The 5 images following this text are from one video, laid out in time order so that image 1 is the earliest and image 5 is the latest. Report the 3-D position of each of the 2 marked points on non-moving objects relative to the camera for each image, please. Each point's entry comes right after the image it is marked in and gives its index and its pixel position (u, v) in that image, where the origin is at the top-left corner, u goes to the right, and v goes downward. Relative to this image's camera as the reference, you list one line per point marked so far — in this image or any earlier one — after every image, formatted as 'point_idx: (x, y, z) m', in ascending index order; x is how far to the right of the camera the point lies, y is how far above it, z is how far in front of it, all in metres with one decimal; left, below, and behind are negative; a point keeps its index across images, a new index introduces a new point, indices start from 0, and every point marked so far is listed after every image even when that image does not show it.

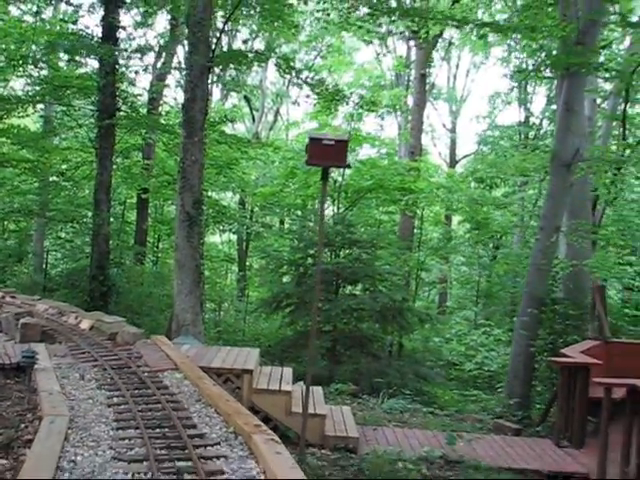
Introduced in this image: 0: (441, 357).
0: (+2.1, -2.0, +17.1) m
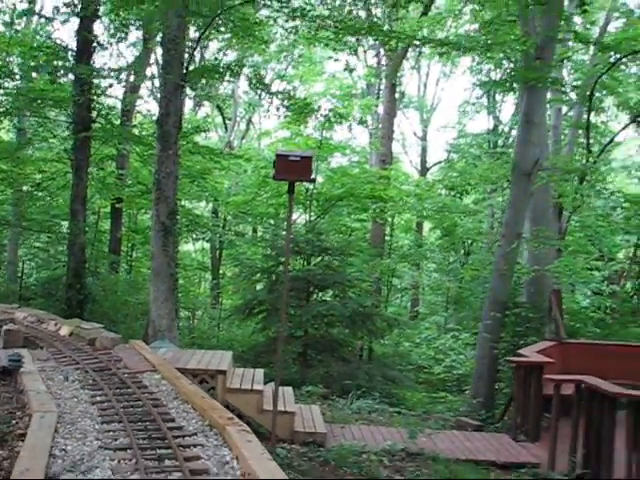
0: (+1.6, -2.1, +17.6) m
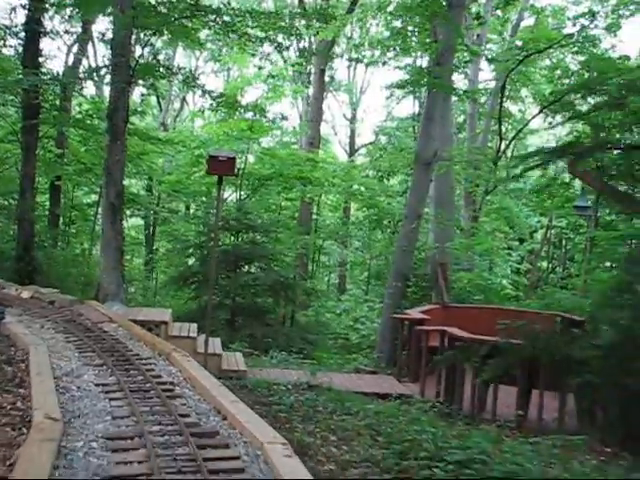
0: (+0.2, -1.7, +19.8) m
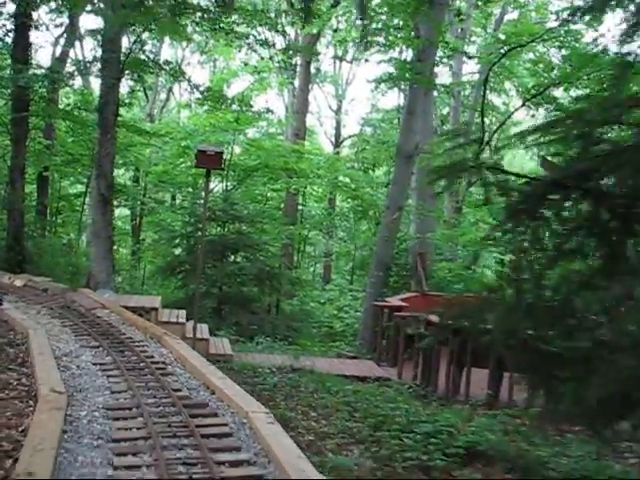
0: (-0.1, -1.5, +20.3) m
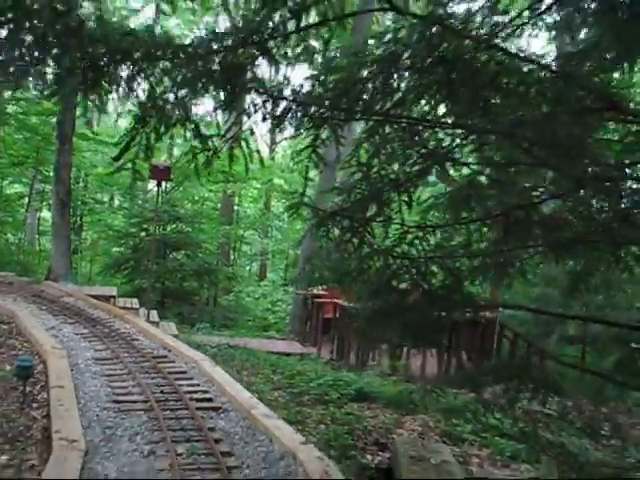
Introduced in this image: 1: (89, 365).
0: (-1.6, -1.5, +22.2) m
1: (-1.5, -0.8, +6.5) m
